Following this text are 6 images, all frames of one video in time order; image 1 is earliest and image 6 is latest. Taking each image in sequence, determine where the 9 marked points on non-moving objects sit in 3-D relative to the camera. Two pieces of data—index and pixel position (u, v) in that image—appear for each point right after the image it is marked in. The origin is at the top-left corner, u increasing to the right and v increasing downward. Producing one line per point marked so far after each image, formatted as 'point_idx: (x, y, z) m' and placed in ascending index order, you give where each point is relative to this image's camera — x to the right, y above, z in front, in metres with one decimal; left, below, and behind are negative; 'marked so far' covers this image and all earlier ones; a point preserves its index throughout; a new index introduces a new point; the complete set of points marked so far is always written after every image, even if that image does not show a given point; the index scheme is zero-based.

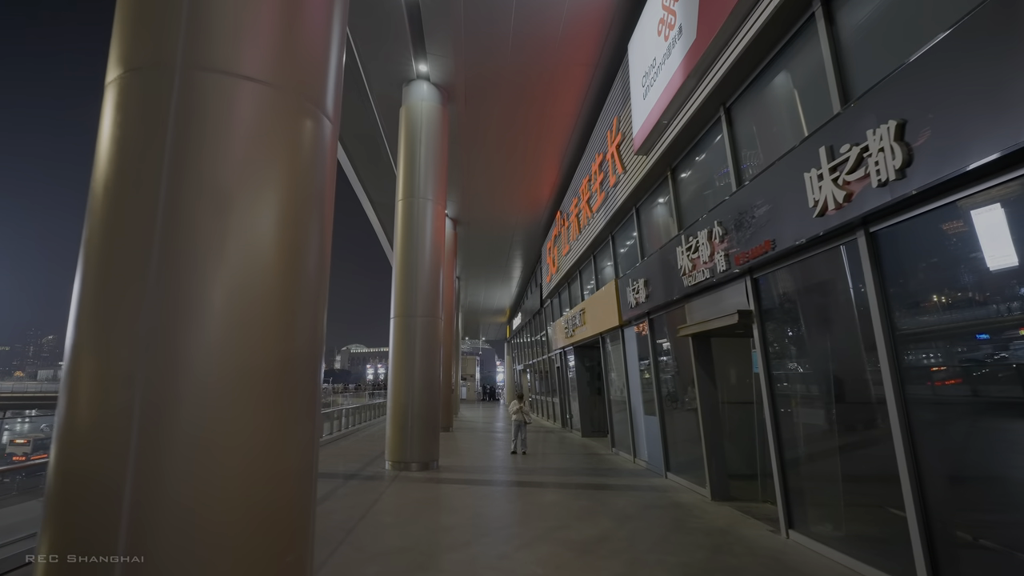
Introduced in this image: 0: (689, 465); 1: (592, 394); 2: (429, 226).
0: (+1.8, -1.8, +6.6) m
1: (+1.6, -2.2, +13.0) m
2: (-1.1, +0.8, +8.3) m
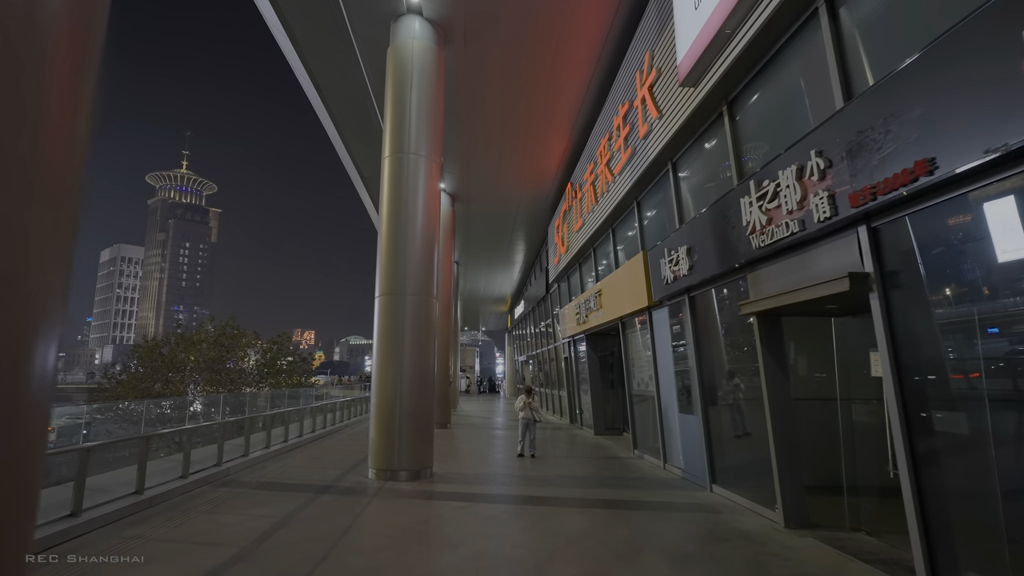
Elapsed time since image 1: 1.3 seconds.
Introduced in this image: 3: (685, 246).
0: (+1.9, -1.6, +5.3) m
1: (+1.7, -1.8, +11.7) m
2: (-1.0, +1.1, +7.0) m
3: (+1.5, +0.4, +5.6) m
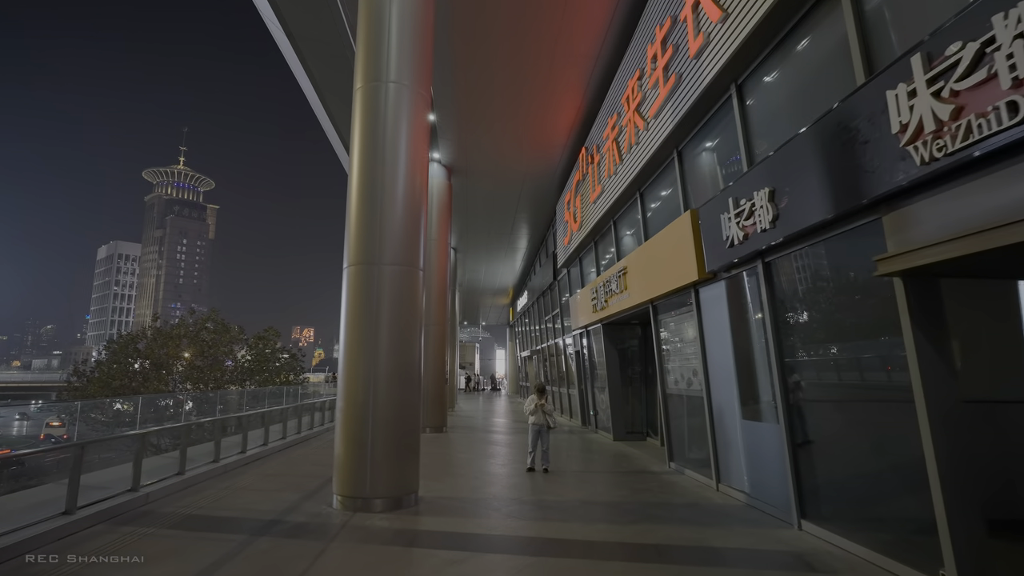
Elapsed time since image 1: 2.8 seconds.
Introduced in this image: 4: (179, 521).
0: (+2.0, -1.3, +3.7) m
1: (+1.8, -1.5, +10.2) m
2: (-0.9, +1.4, +5.4) m
3: (+1.6, +0.6, +4.1) m
4: (-2.3, -1.6, +4.4) m
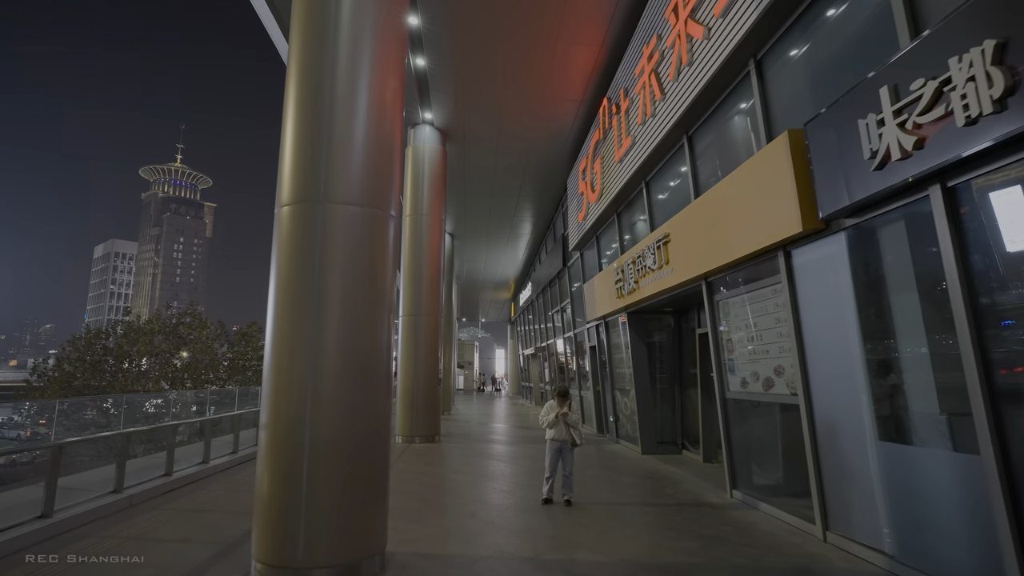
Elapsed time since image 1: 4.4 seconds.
0: (+2.1, -1.1, +2.0) m
1: (+1.9, -1.3, +8.5) m
2: (-0.8, +1.6, +3.7) m
3: (+1.7, +0.9, +2.3) m
4: (-2.2, -1.4, +2.7) m
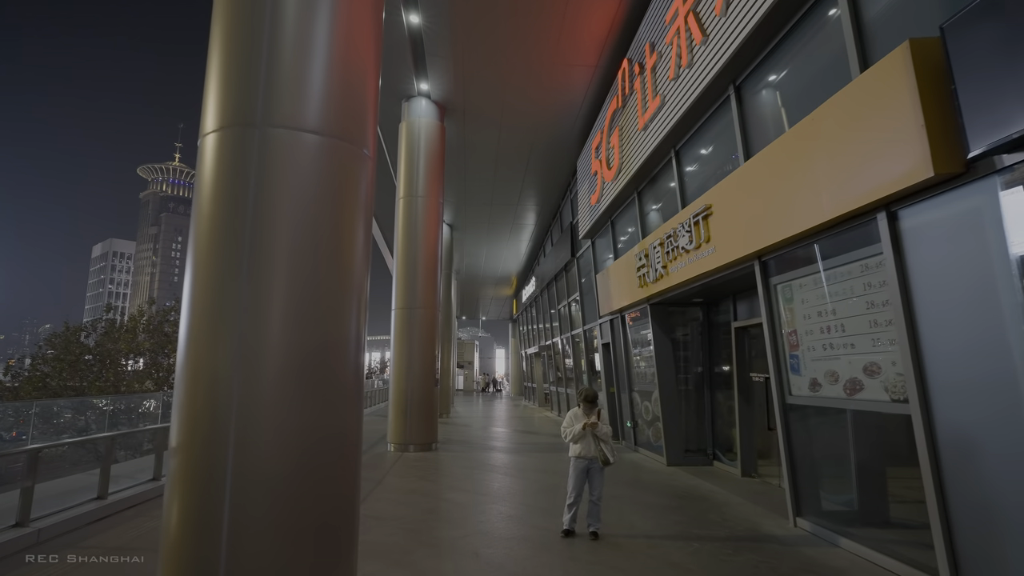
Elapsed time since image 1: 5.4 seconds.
0: (+2.1, -0.9, +1.0) m
1: (+2.0, -1.2, +7.4) m
2: (-0.7, +1.8, +2.7) m
3: (+1.8, +1.0, +1.3) m
4: (-2.1, -1.2, +1.7) m
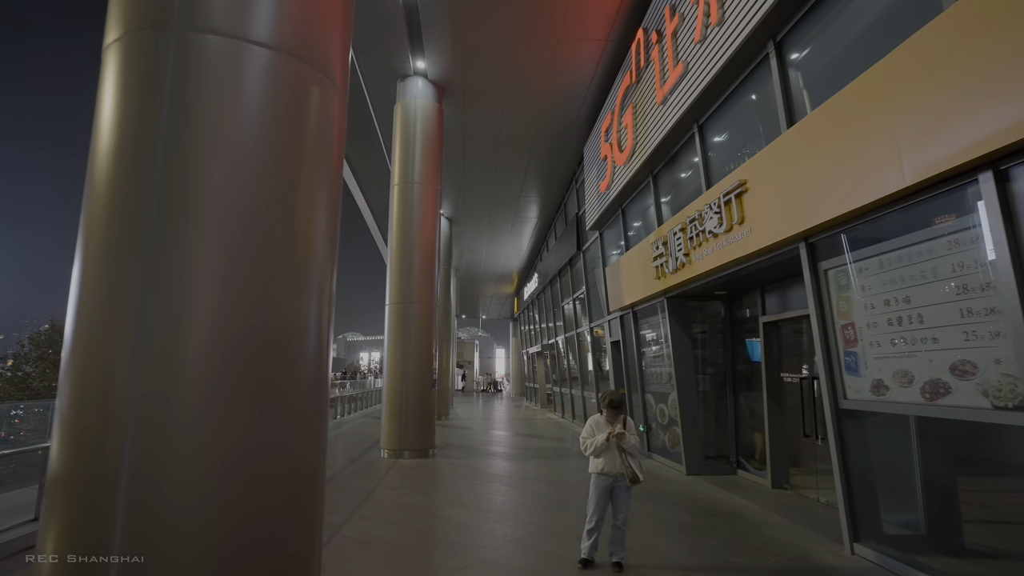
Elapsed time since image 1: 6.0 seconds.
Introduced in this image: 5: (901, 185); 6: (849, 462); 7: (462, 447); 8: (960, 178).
0: (+2.2, -0.8, +0.3) m
1: (+2.0, -1.1, +6.8) m
2: (-0.7, +1.8, +2.0) m
3: (+1.8, +1.1, +0.7) m
4: (-2.1, -1.1, +1.0) m
5: (+1.8, +0.5, +3.0) m
6: (+2.0, -1.0, +3.8) m
7: (-0.7, -2.3, +9.3) m
8: (+1.9, +0.5, +2.8) m
